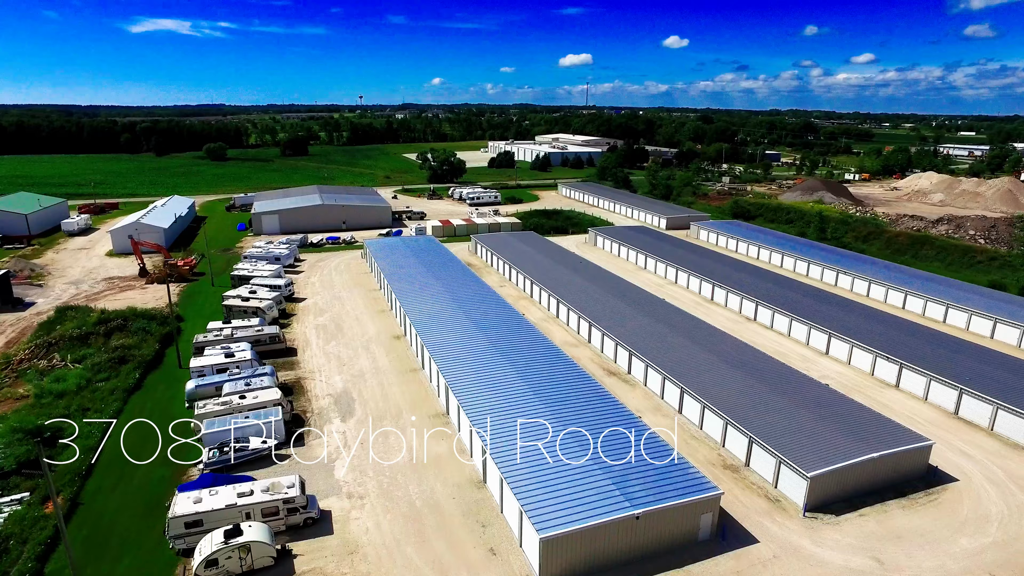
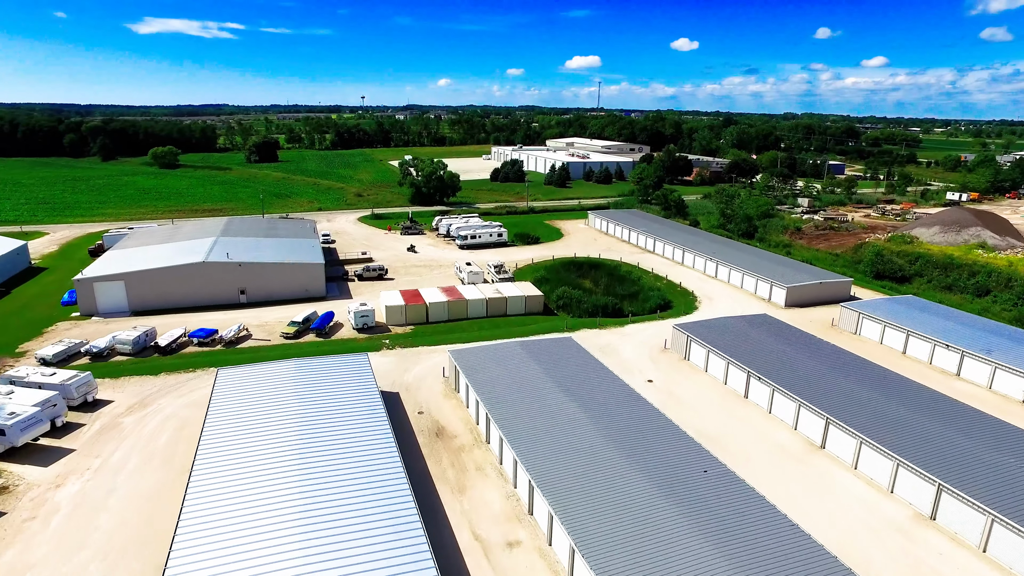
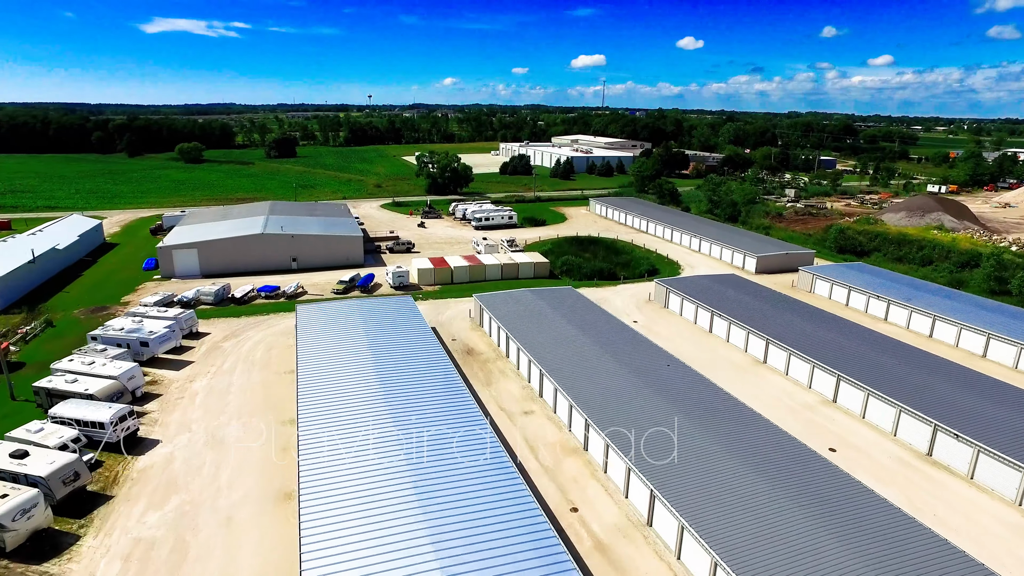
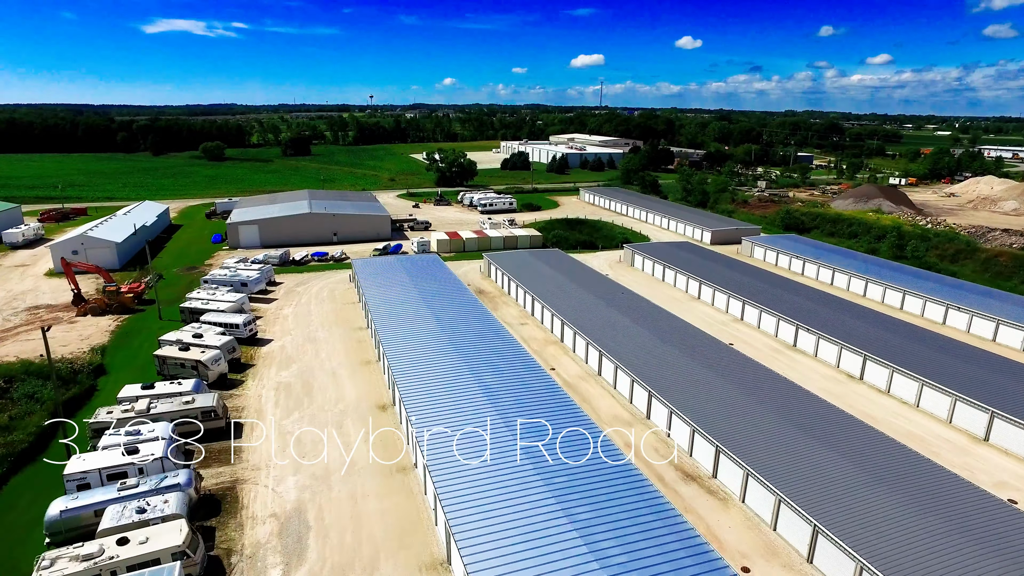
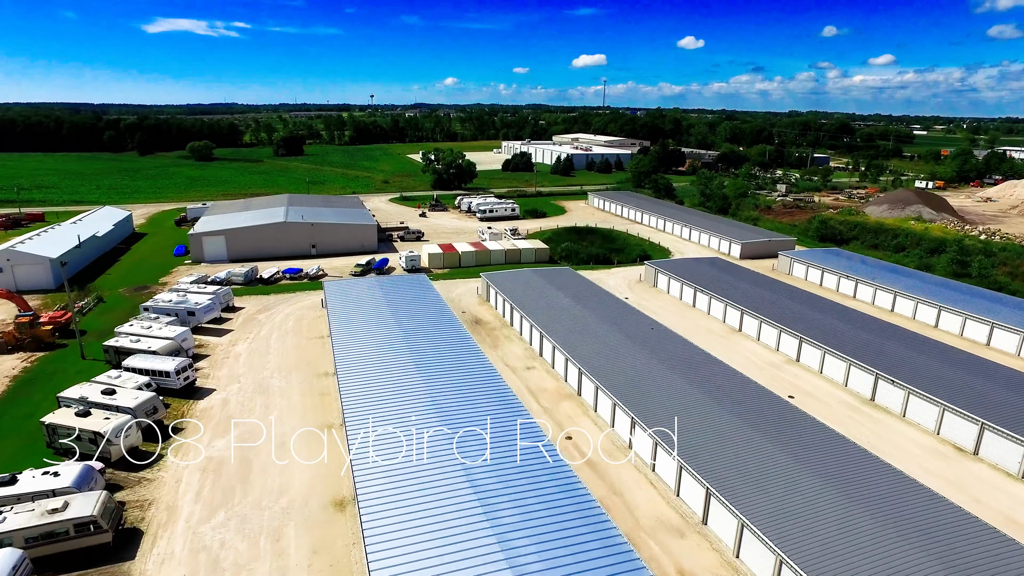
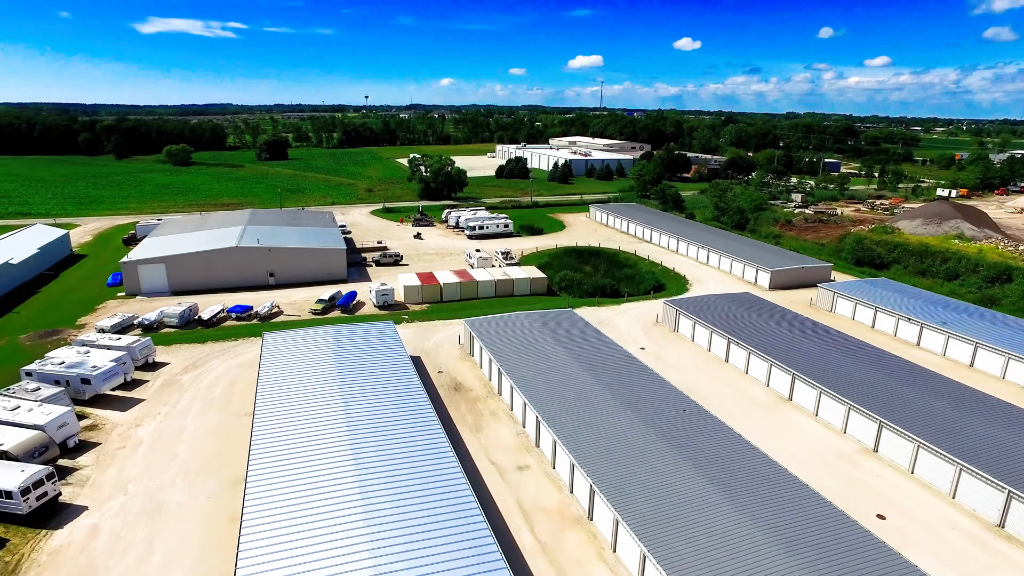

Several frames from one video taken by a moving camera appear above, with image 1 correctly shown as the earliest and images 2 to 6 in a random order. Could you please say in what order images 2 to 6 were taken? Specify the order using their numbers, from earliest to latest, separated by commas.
4, 5, 3, 6, 2
